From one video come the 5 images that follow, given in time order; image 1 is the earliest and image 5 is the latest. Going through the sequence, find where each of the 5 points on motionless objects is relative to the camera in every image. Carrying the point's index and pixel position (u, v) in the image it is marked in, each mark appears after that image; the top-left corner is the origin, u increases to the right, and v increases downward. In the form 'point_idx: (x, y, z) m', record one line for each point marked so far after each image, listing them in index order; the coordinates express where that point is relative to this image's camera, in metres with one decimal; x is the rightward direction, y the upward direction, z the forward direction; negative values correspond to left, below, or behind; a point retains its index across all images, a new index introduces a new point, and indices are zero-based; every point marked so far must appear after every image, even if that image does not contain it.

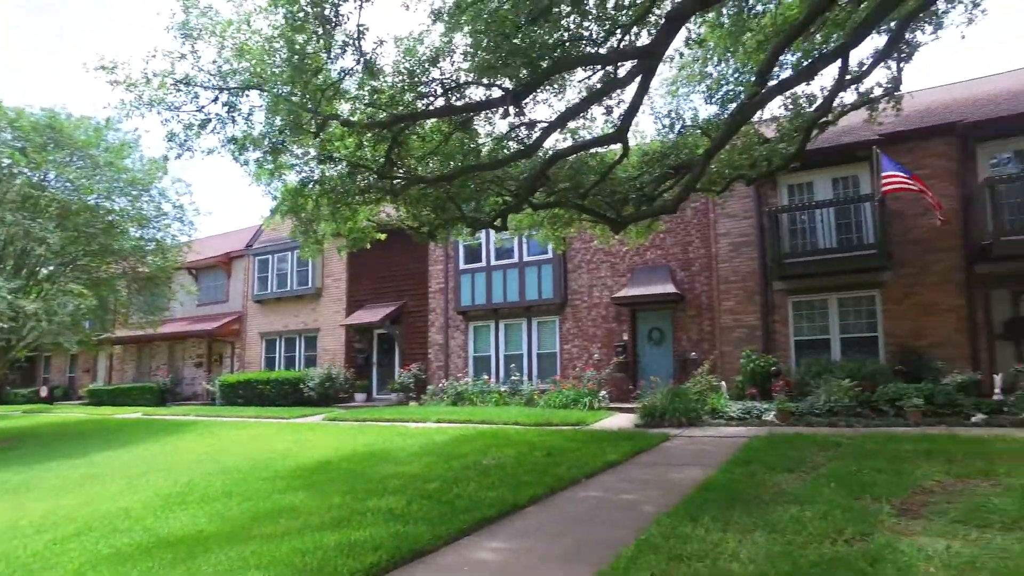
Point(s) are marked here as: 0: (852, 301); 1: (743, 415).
0: (+6.4, -0.2, +13.2) m
1: (+3.9, -2.1, +11.6) m
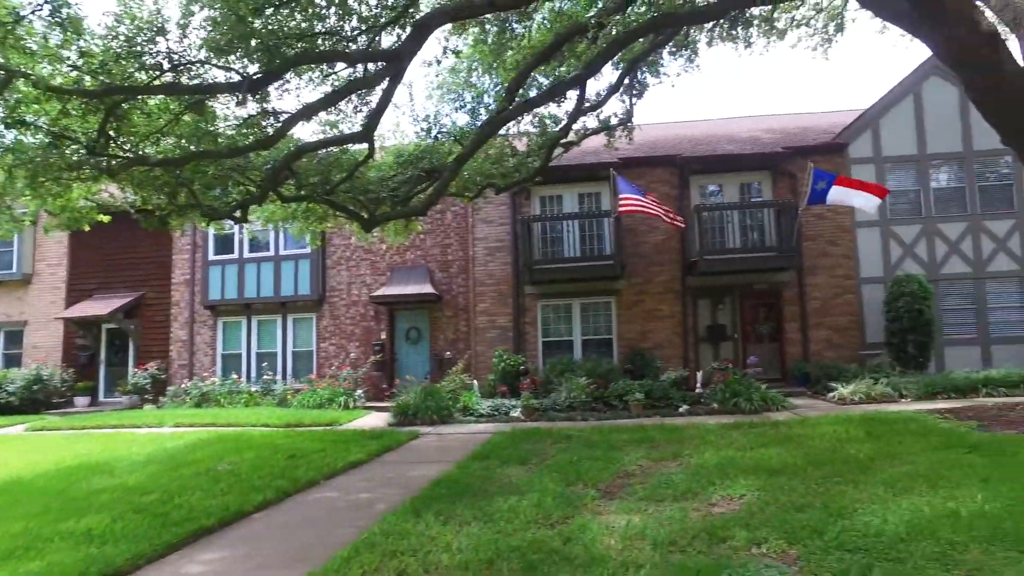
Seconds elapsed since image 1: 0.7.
0: (+1.6, -0.4, +14.5) m
1: (-0.3, -2.2, +12.2) m
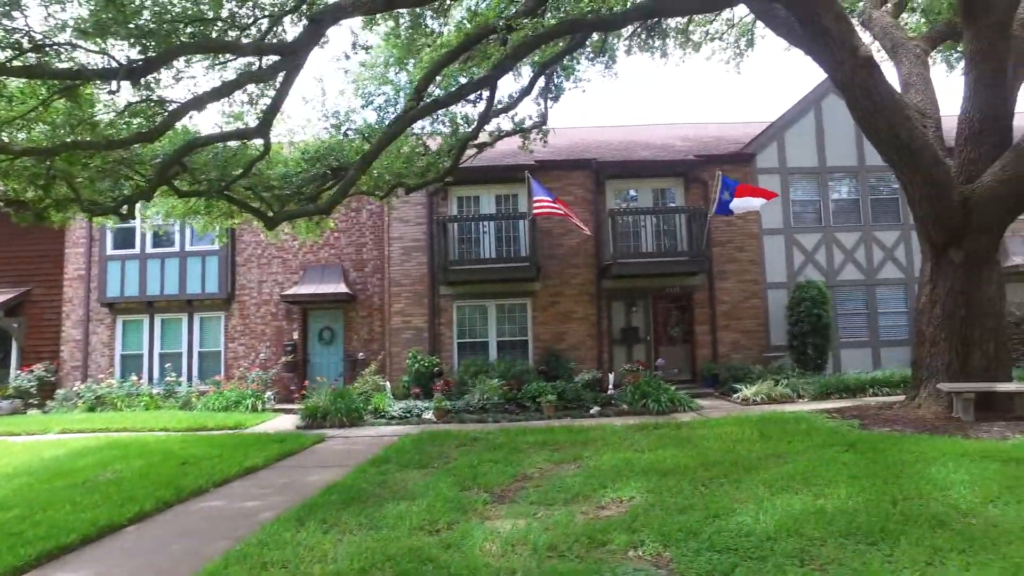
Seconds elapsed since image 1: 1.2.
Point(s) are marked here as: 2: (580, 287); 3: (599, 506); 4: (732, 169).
0: (-0.1, -0.4, +14.6) m
1: (-1.9, -2.2, +12.0) m
2: (+1.4, 0.0, +14.4) m
3: (+0.6, -1.5, +4.9) m
4: (+4.7, +2.6, +14.9) m
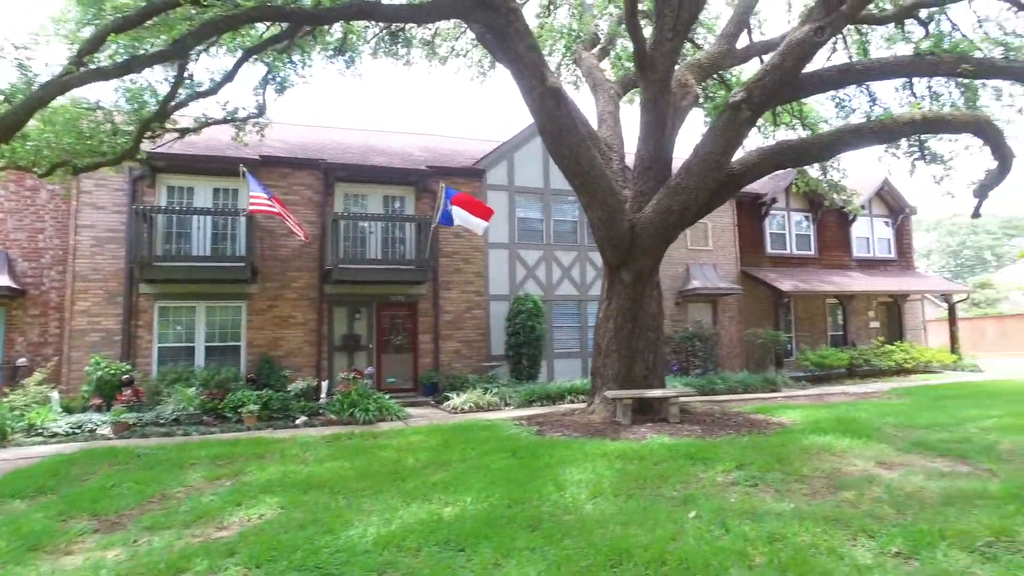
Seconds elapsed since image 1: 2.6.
0: (-5.7, -0.4, +13.4) m
1: (-6.6, -2.1, +10.4) m
2: (-4.2, -0.1, +13.8) m
3: (-1.9, -1.6, +4.5) m
4: (-1.1, +2.3, +15.3) m
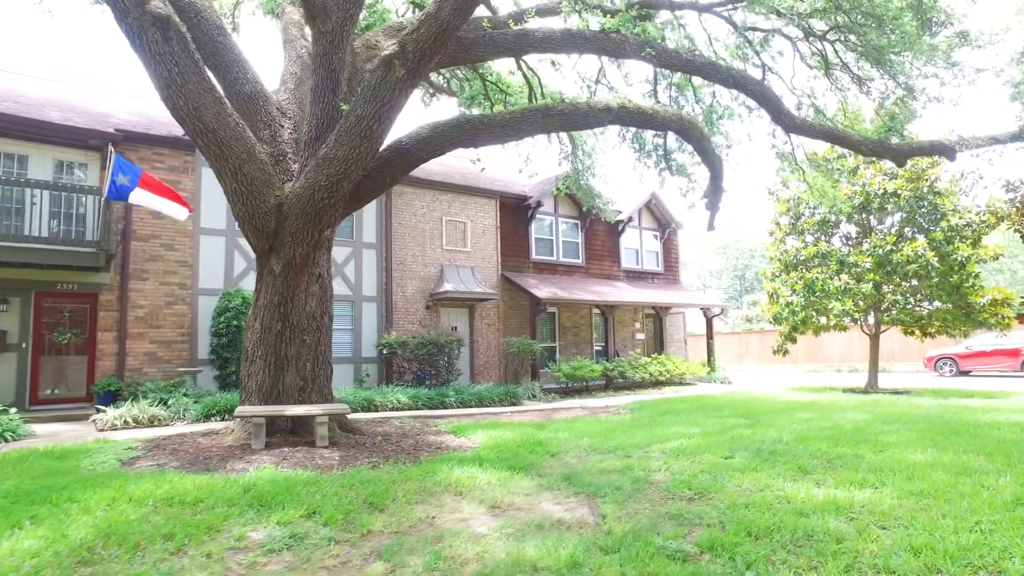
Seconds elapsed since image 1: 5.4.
0: (-10.4, 0.0, +9.8) m
1: (-10.7, -1.7, +6.7) m
2: (-9.0, +0.2, +10.5) m
3: (-4.8, -1.3, +2.1) m
4: (-6.3, +2.5, +12.8) m
